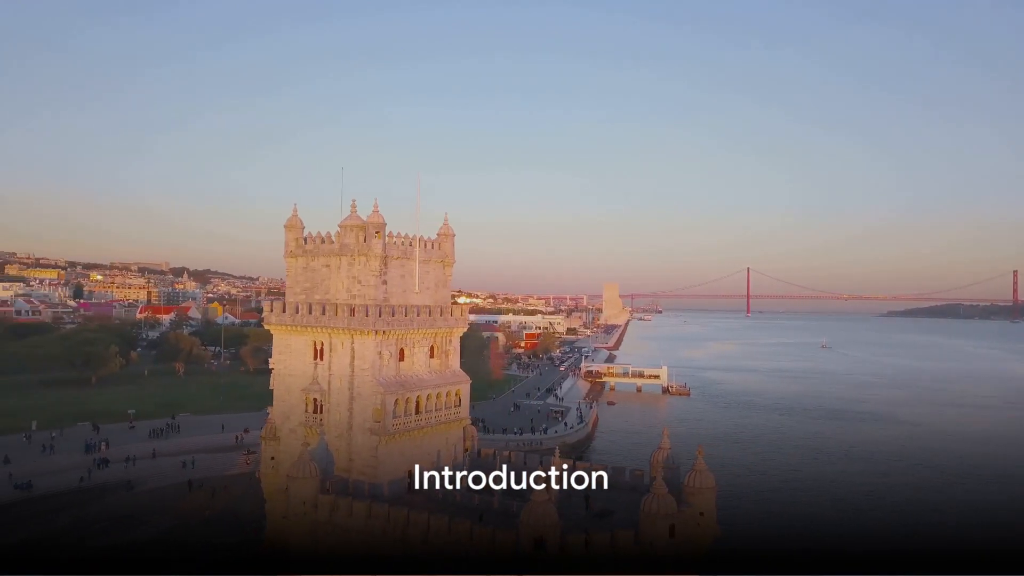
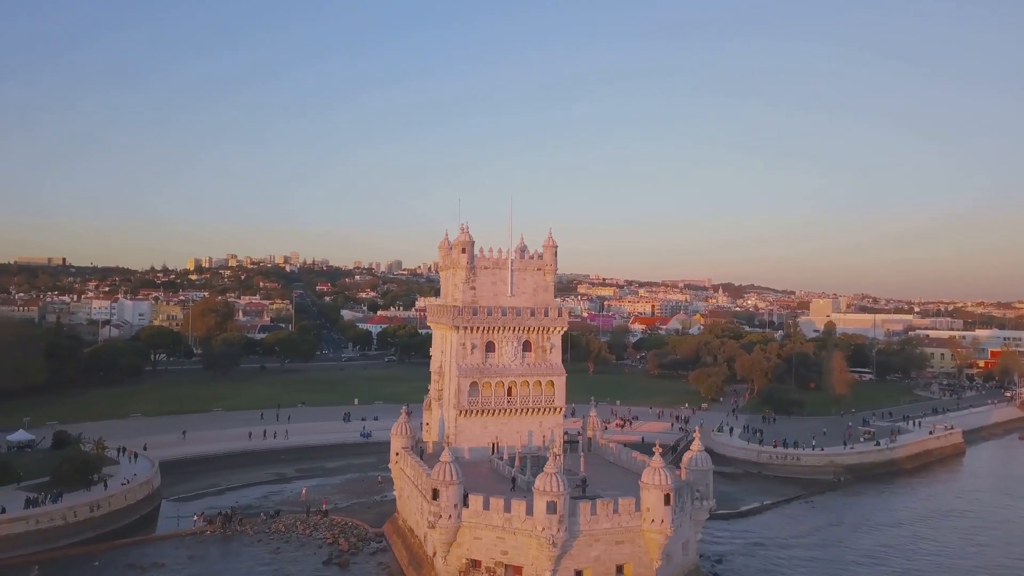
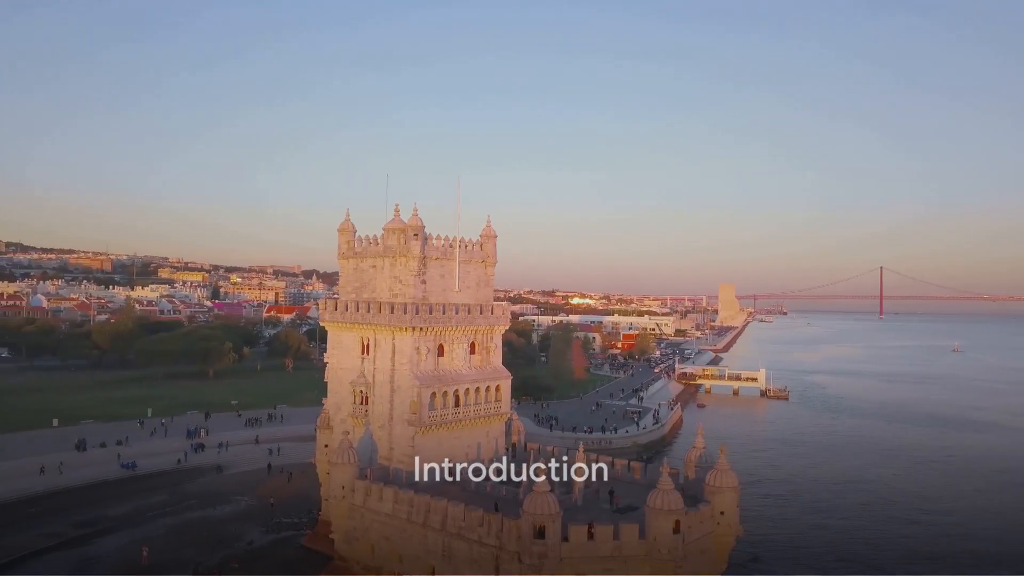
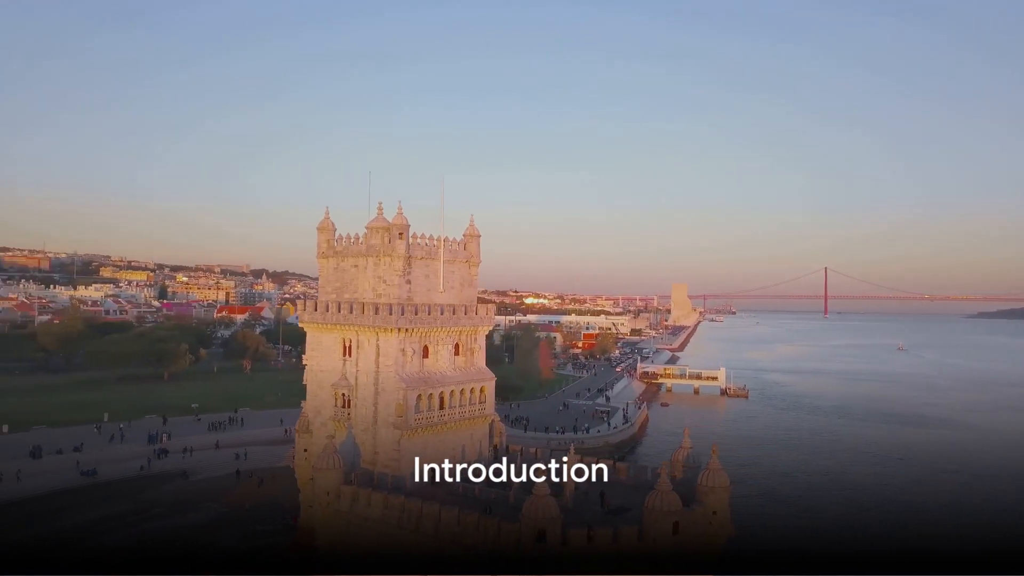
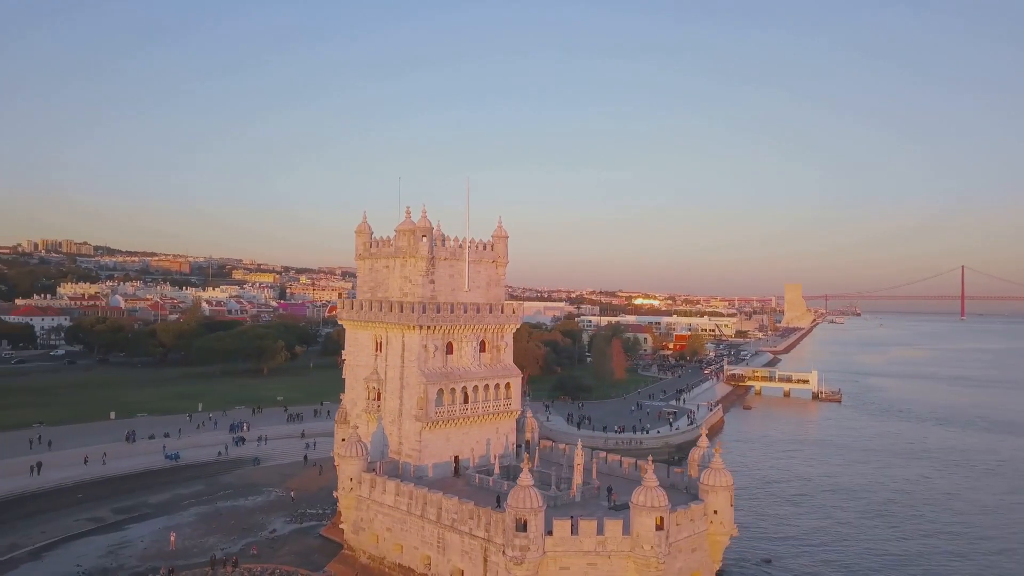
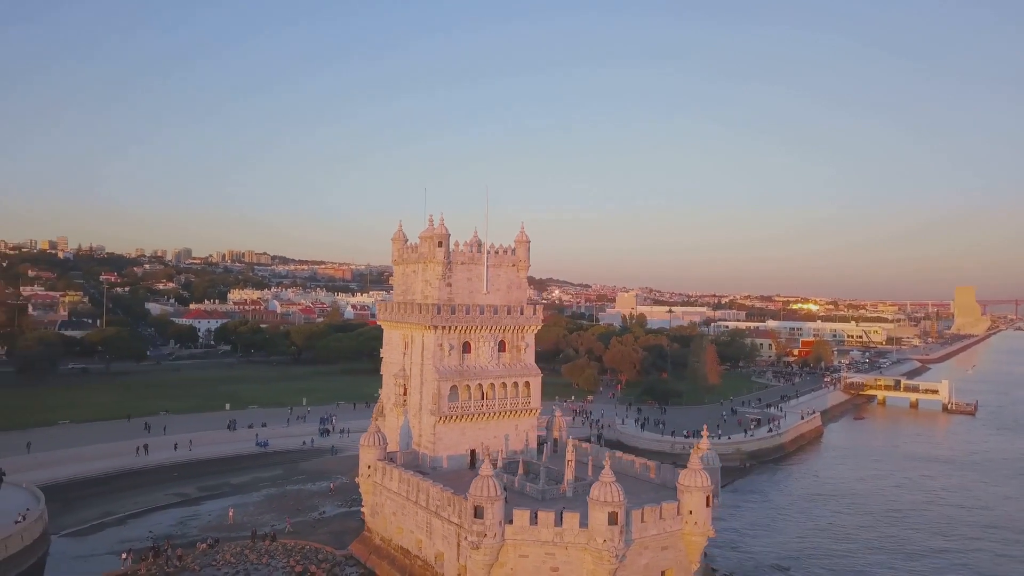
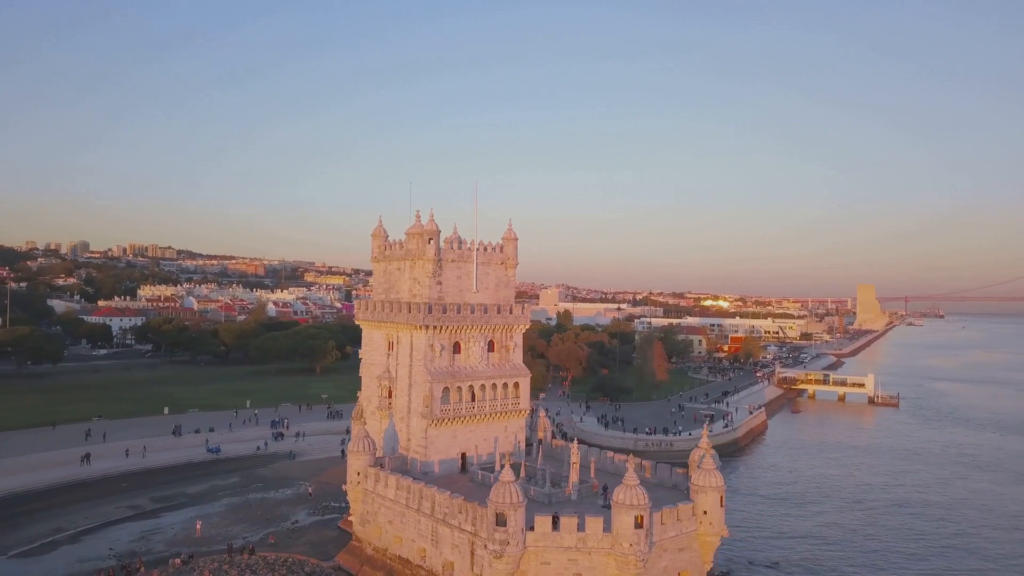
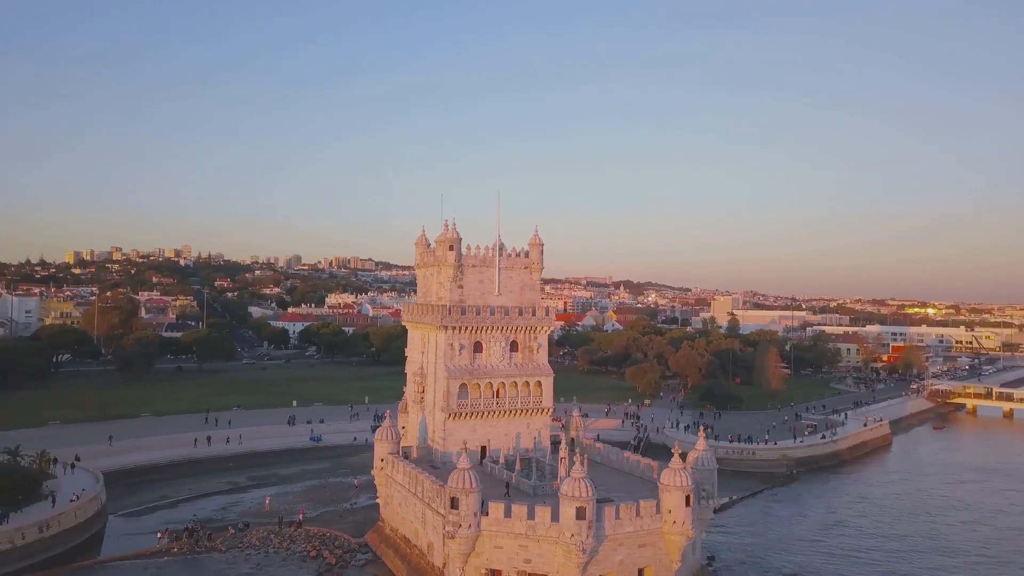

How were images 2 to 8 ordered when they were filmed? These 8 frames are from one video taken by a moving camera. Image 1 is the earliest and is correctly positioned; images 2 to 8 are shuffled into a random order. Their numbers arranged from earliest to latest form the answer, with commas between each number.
4, 3, 5, 7, 6, 8, 2
